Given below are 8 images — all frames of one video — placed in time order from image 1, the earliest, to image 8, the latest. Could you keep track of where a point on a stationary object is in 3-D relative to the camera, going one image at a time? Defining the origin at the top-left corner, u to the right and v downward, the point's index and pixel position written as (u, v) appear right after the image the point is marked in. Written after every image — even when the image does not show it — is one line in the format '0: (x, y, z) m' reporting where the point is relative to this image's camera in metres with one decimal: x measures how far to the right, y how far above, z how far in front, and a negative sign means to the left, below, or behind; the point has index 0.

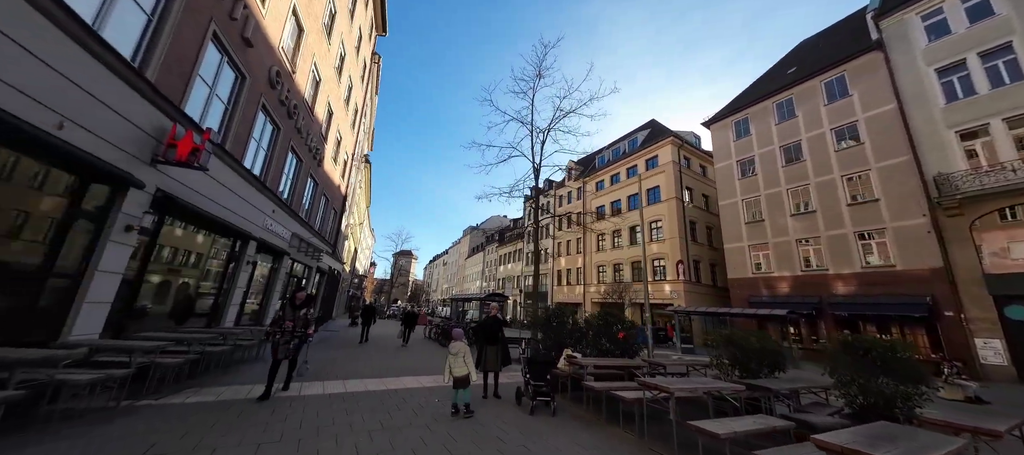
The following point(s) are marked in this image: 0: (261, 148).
0: (-7.8, +2.4, +9.8) m
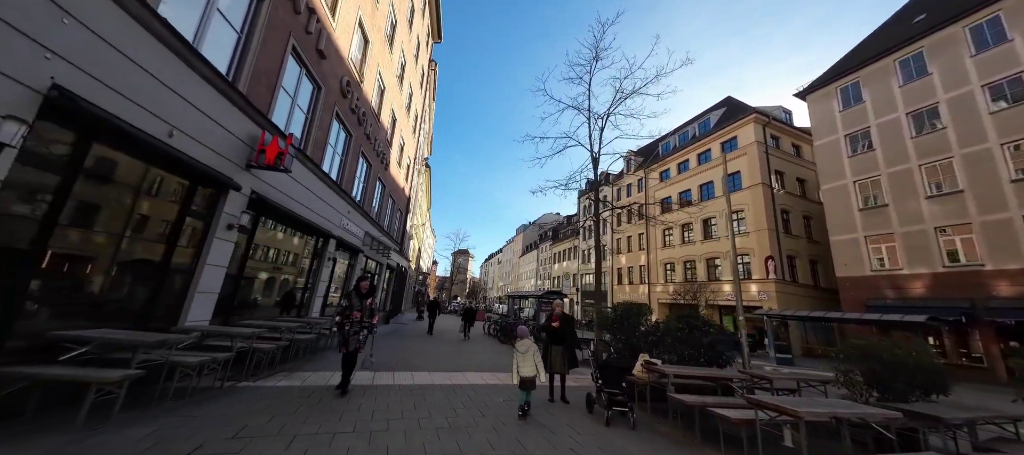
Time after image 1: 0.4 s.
0: (-5.9, +2.5, +10.5) m
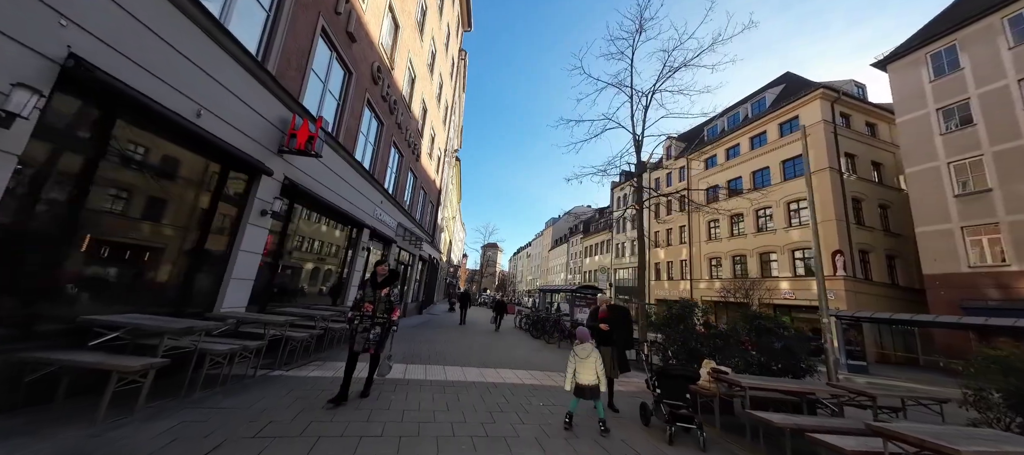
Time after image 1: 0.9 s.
0: (-4.7, +2.8, +10.4) m
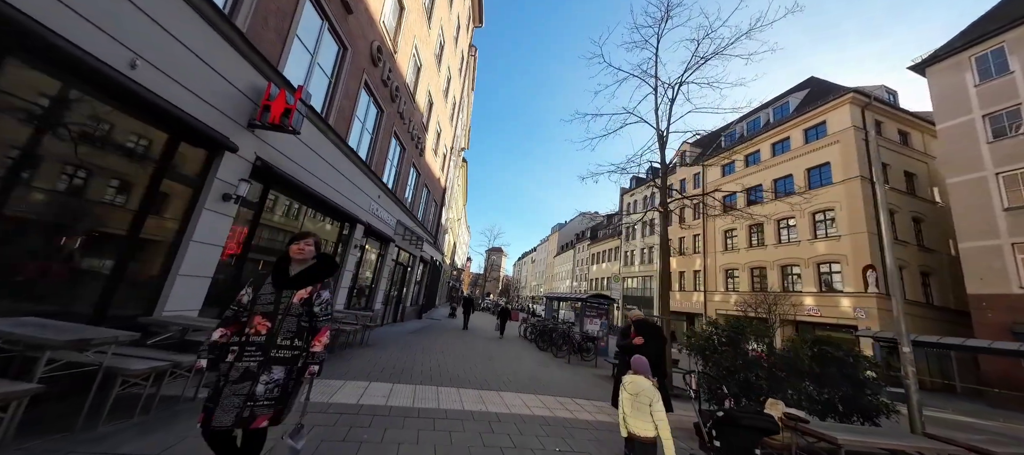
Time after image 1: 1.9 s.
0: (-4.4, +2.9, +9.5) m
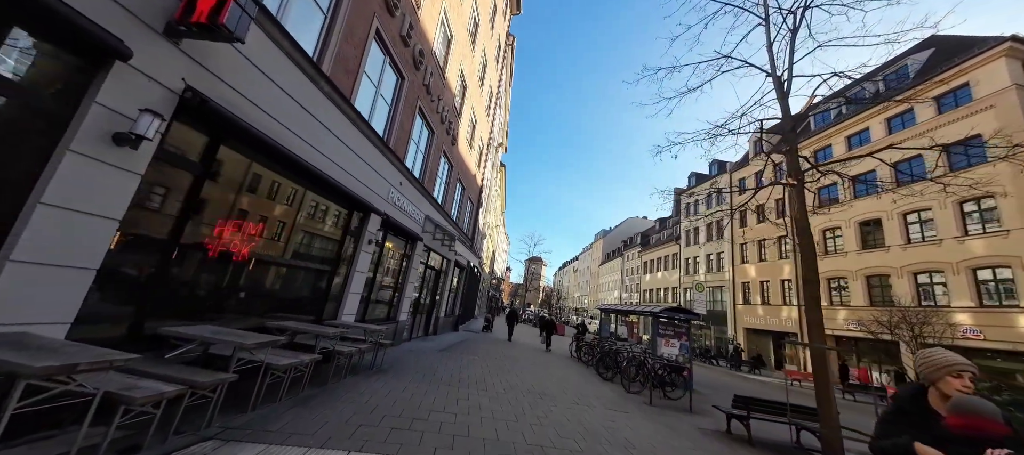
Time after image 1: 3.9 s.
0: (-3.1, +3.2, +7.6) m
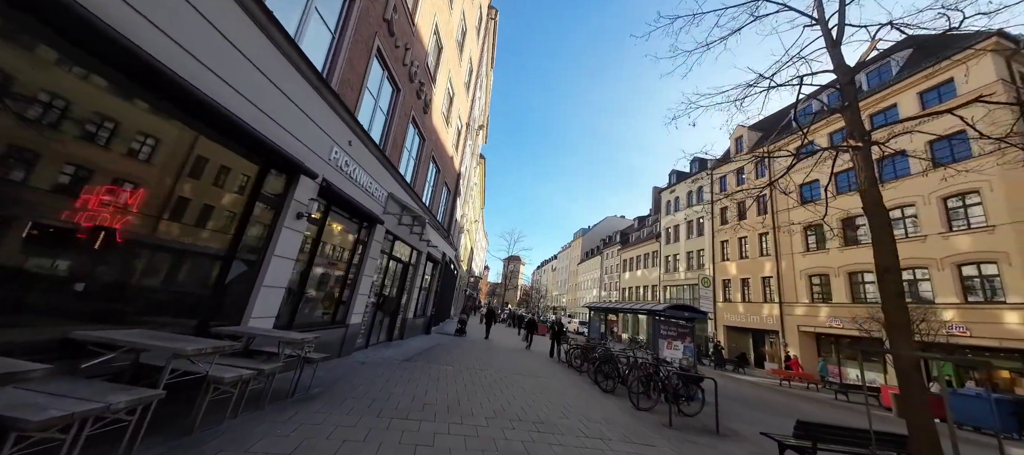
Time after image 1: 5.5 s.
0: (-3.4, +3.7, +5.6) m
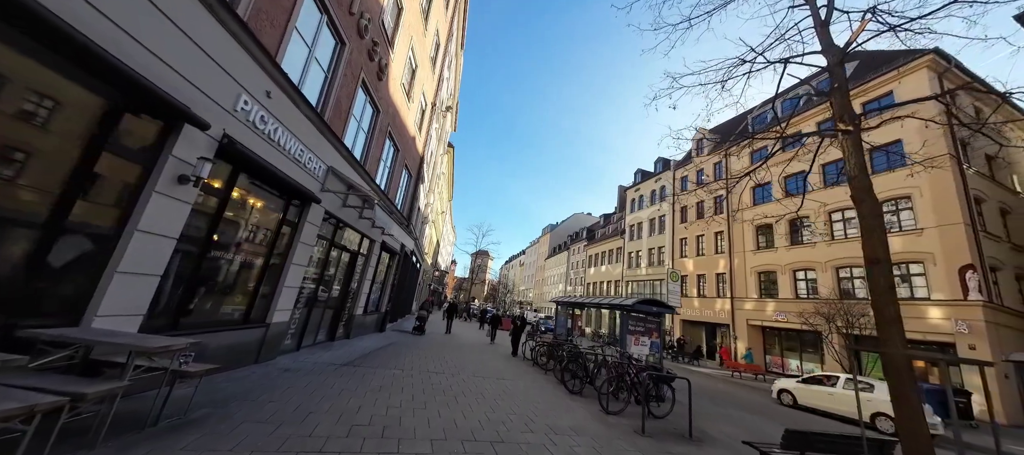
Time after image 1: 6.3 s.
0: (-3.8, +4.1, +4.3) m
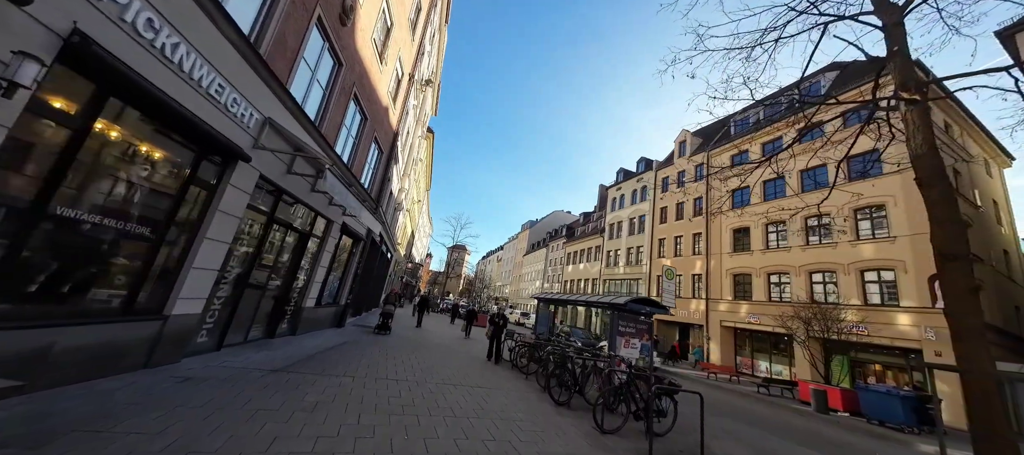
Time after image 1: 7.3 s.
0: (-3.7, +4.6, +2.9) m
